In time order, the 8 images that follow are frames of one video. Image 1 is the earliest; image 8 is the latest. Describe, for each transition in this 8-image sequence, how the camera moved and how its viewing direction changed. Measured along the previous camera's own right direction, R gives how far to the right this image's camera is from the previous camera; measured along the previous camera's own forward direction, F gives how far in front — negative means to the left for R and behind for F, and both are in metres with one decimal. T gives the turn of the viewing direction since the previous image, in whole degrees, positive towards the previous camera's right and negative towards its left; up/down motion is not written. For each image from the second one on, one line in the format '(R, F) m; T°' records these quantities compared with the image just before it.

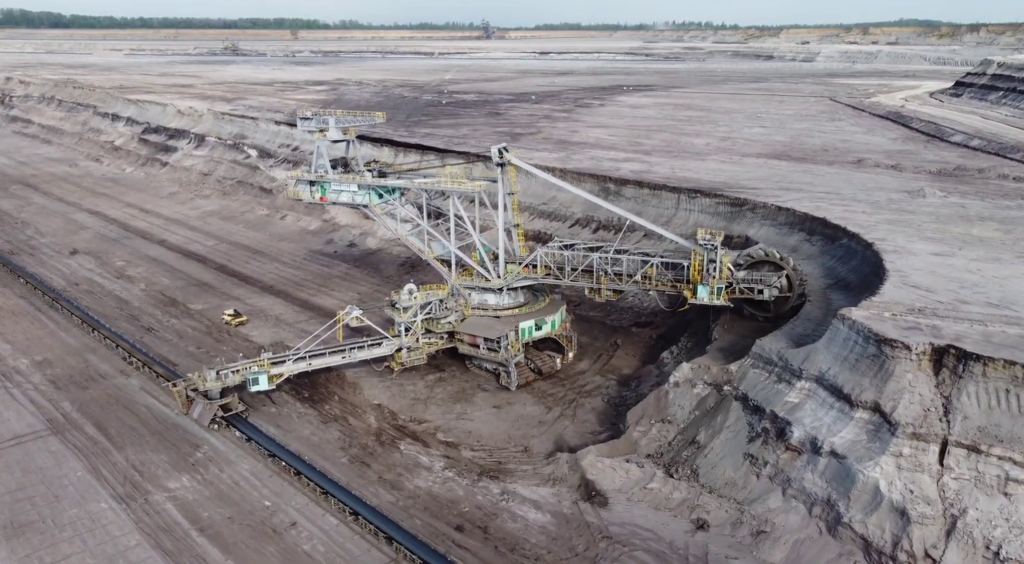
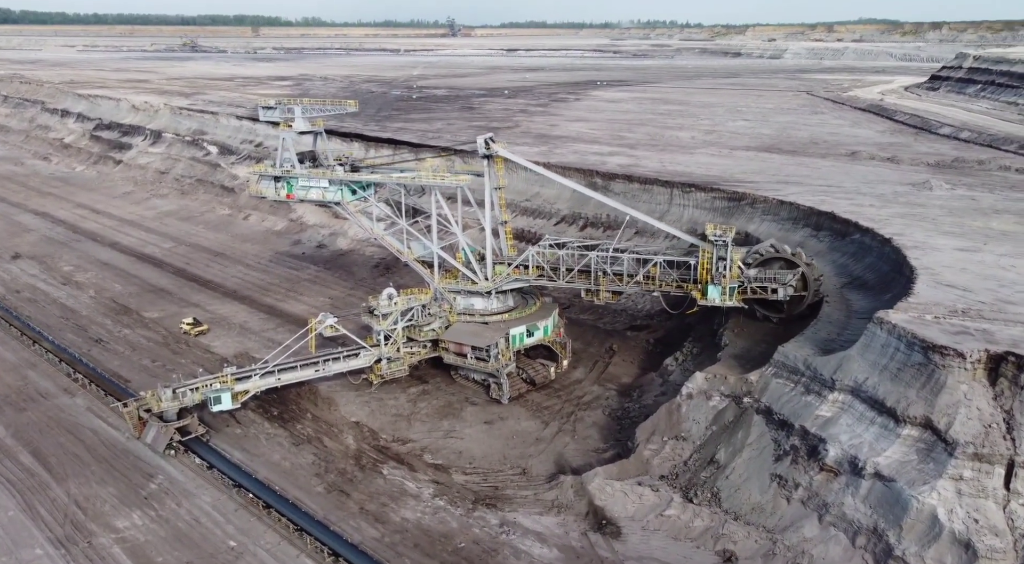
(-0.9, +3.0) m; +2°
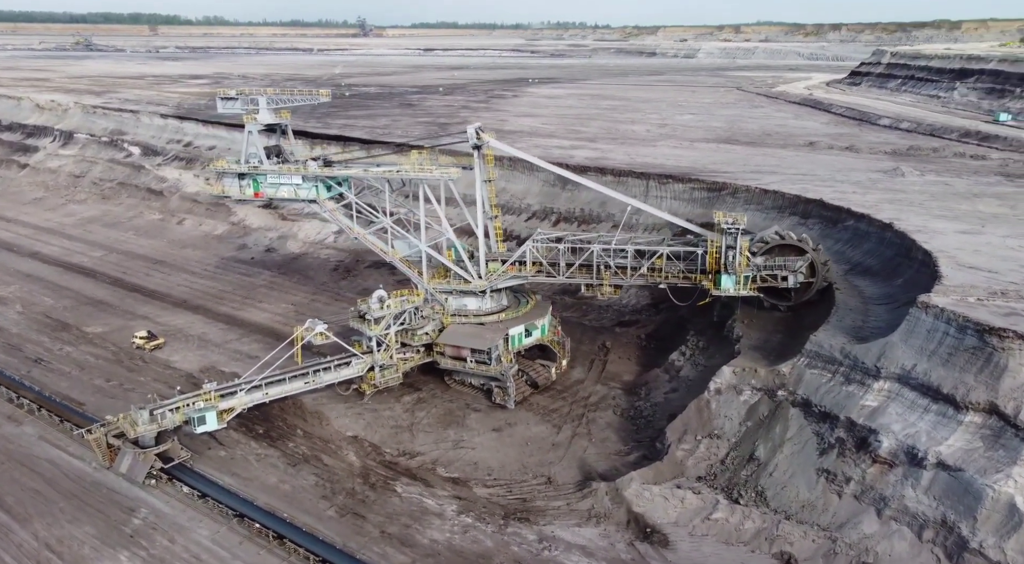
(-3.2, +2.0) m; +6°
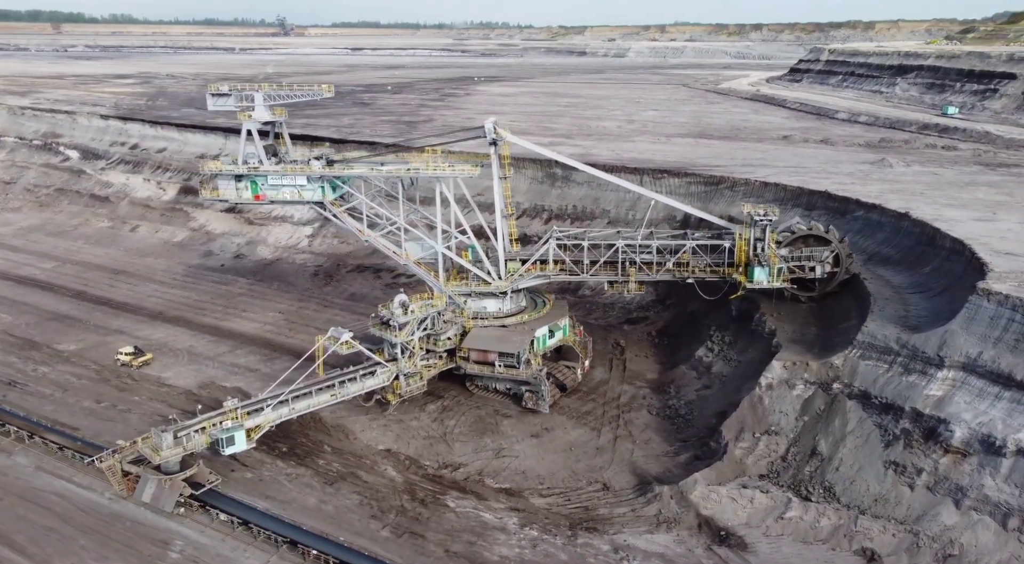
(-3.7, +1.3) m; +6°
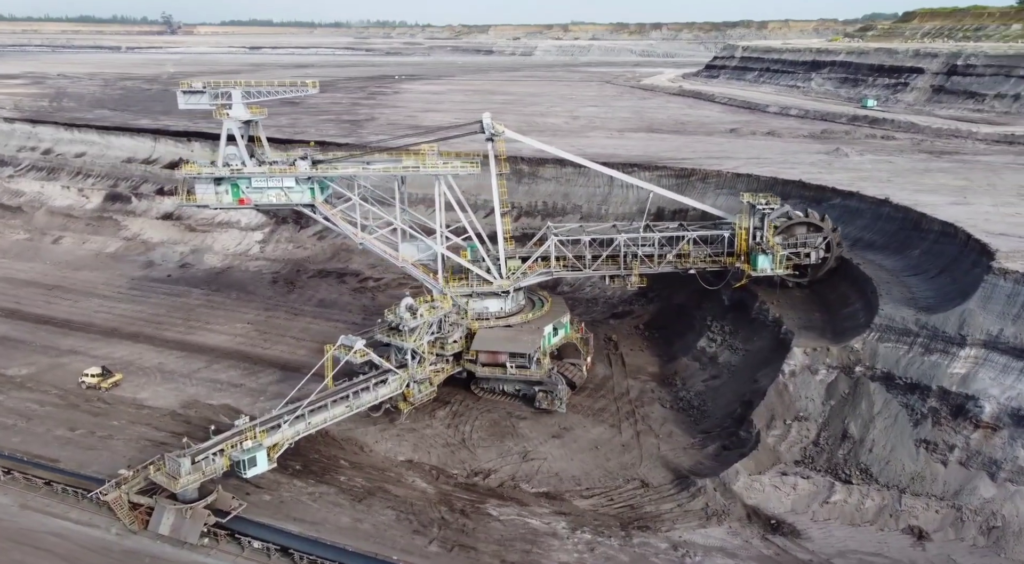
(-3.7, +0.9) m; +7°
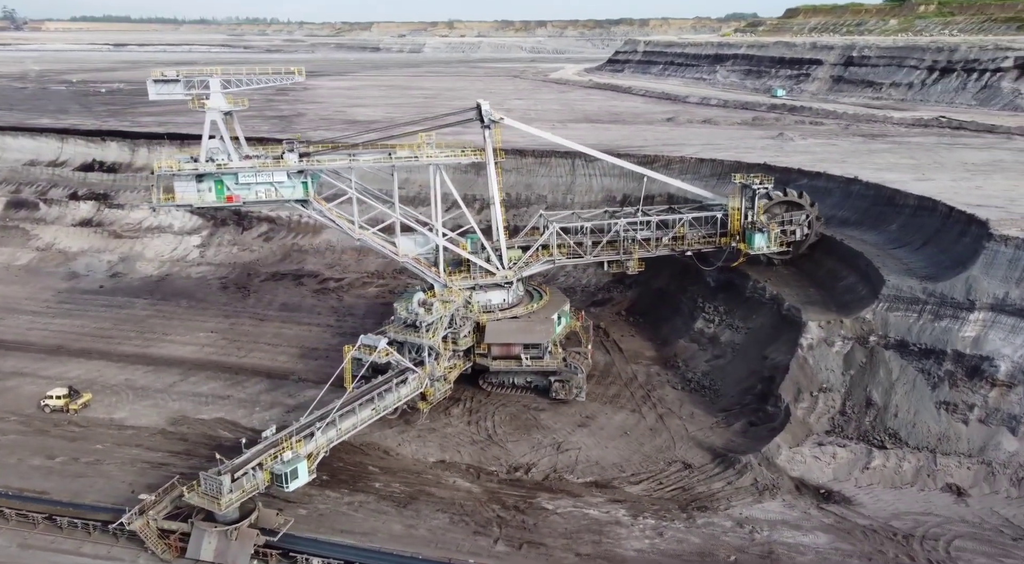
(-4.4, +1.0) m; +9°
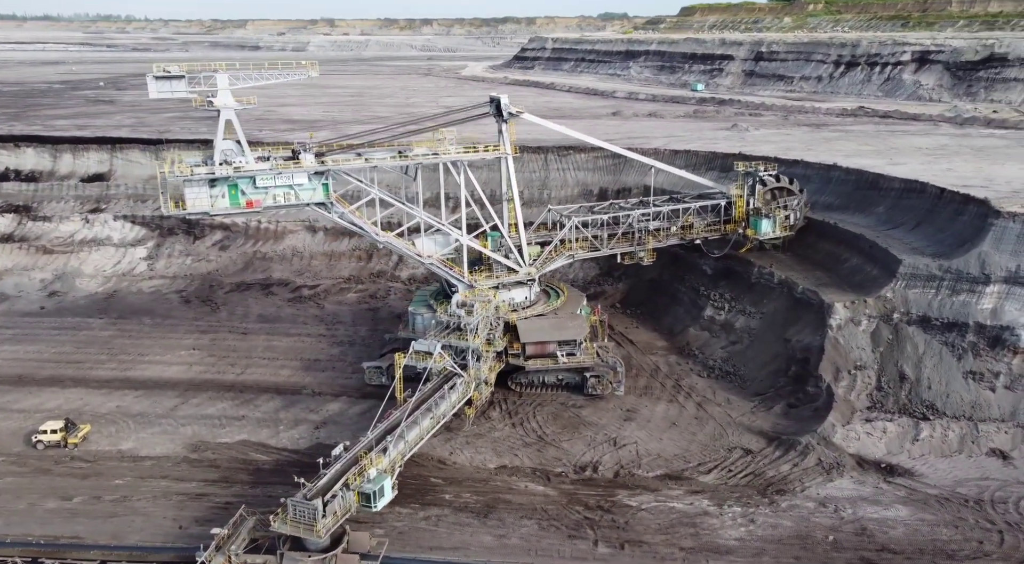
(-5.0, +1.1) m; +9°
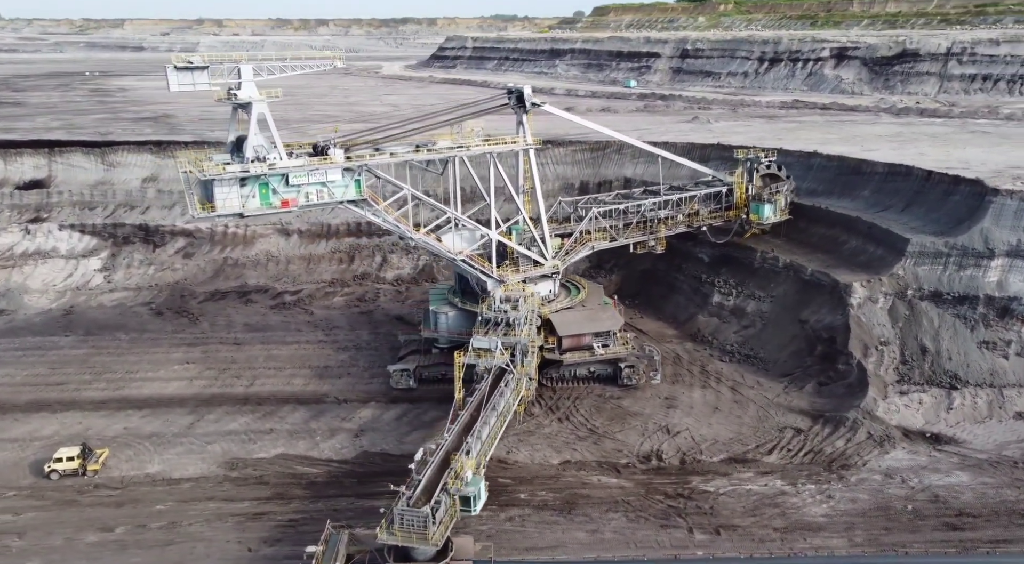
(-4.5, +1.0) m; +8°
